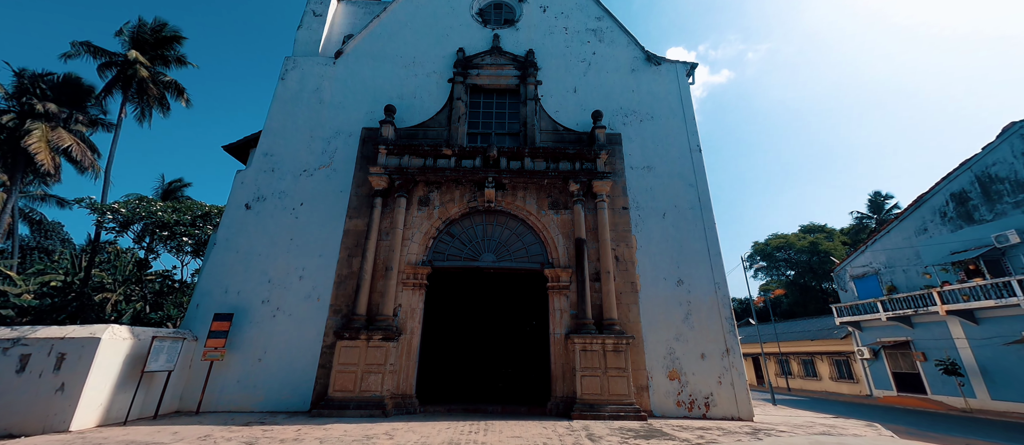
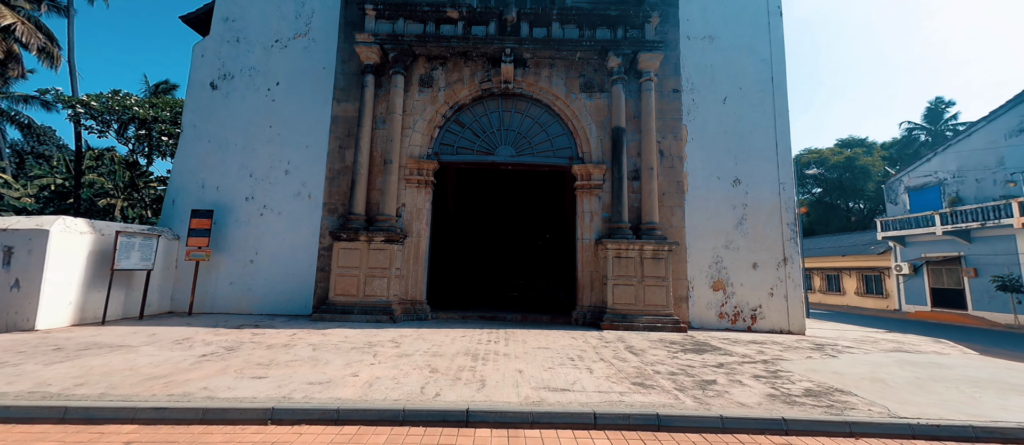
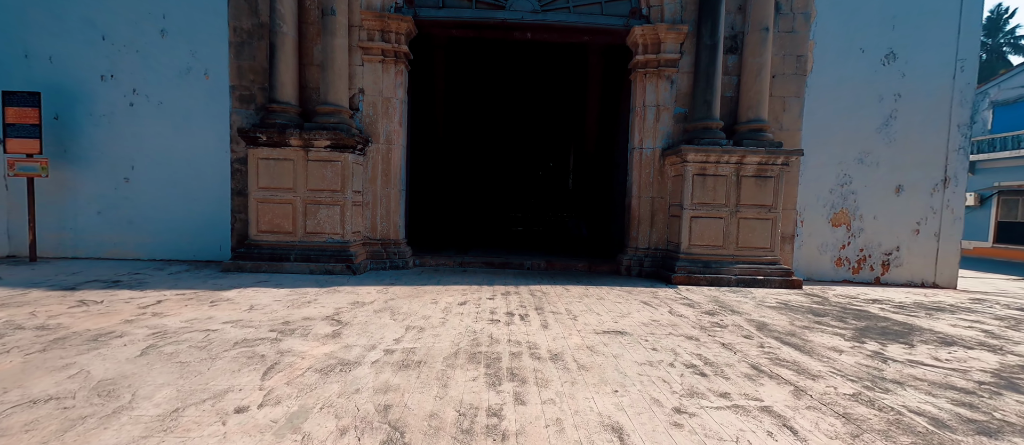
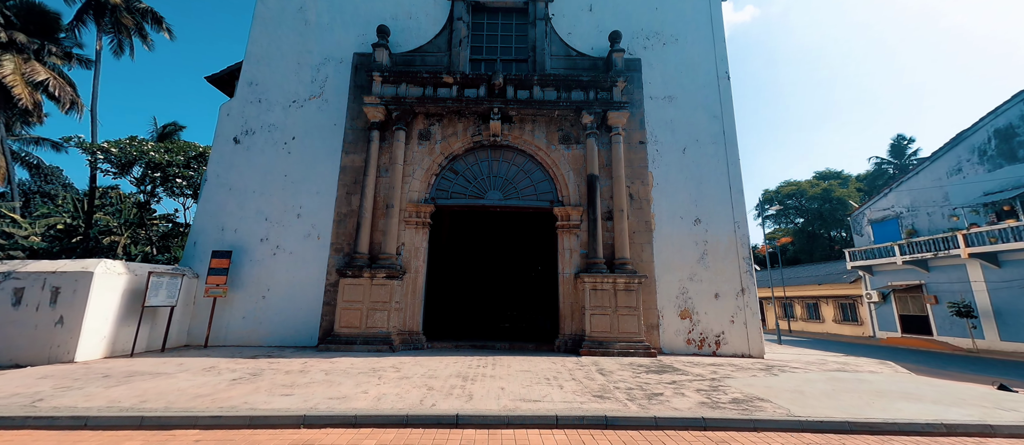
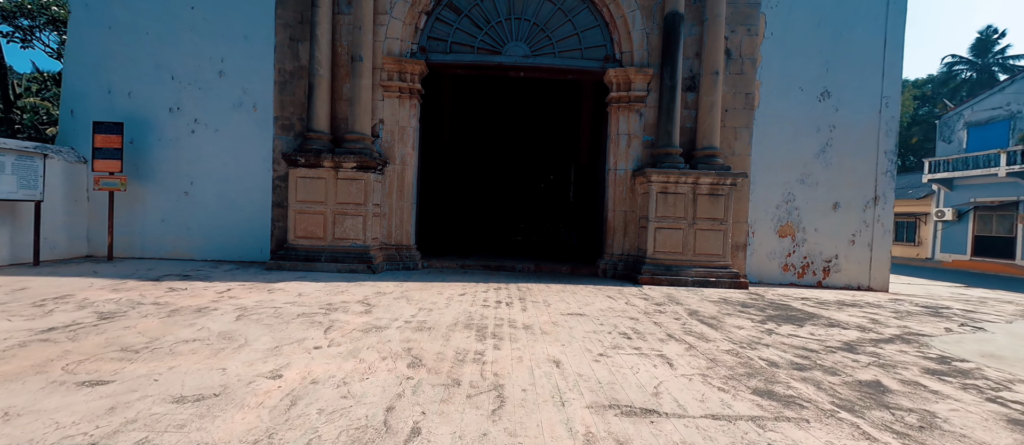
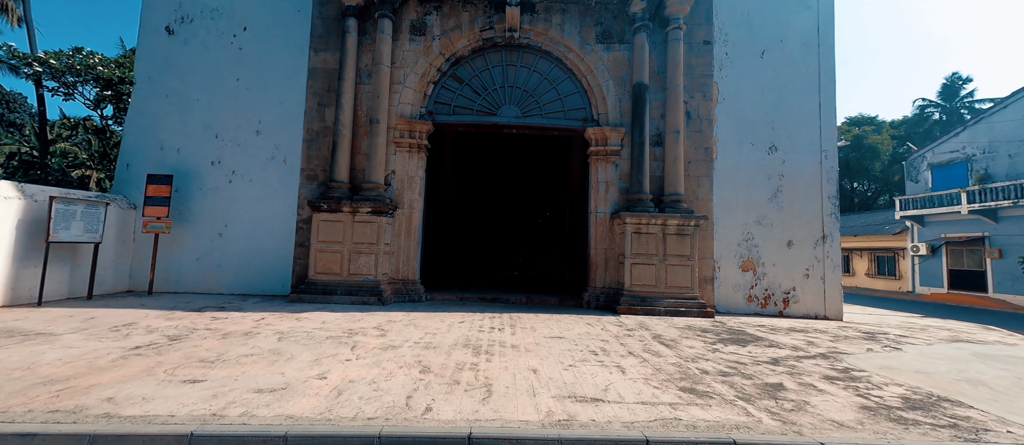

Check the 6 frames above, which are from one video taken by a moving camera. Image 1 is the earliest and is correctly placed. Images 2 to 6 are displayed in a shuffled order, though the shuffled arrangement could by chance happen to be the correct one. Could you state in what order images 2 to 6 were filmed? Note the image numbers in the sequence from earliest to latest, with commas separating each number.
4, 2, 6, 5, 3
